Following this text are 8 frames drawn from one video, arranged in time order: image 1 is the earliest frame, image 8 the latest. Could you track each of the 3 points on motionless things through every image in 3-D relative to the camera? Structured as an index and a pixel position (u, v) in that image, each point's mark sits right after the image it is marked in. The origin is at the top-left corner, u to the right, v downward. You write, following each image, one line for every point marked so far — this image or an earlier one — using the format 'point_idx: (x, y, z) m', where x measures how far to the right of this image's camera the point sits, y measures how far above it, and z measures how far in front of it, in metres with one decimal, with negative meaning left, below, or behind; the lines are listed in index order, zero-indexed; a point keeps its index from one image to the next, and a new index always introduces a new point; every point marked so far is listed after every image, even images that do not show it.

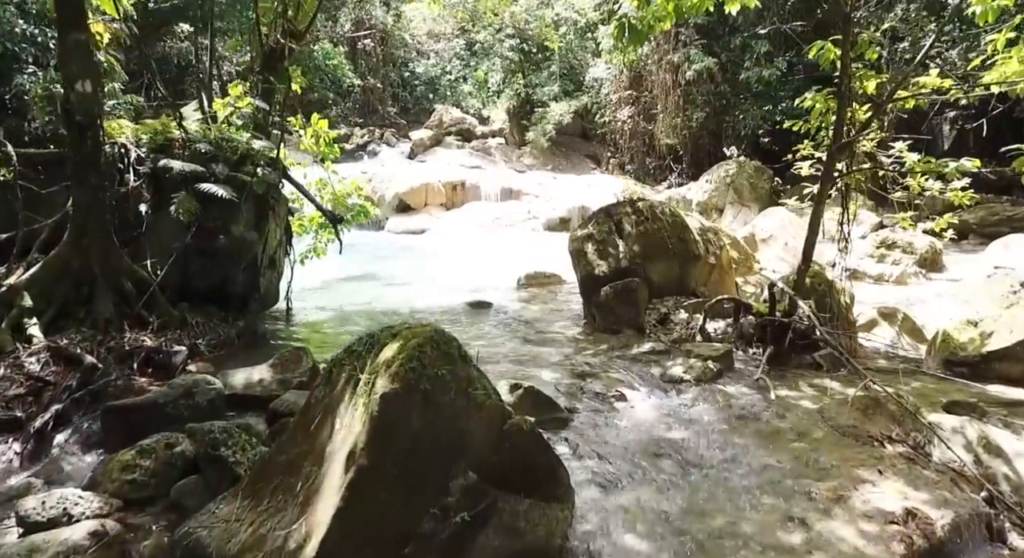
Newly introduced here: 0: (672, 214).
0: (+1.5, +0.6, +6.1) m
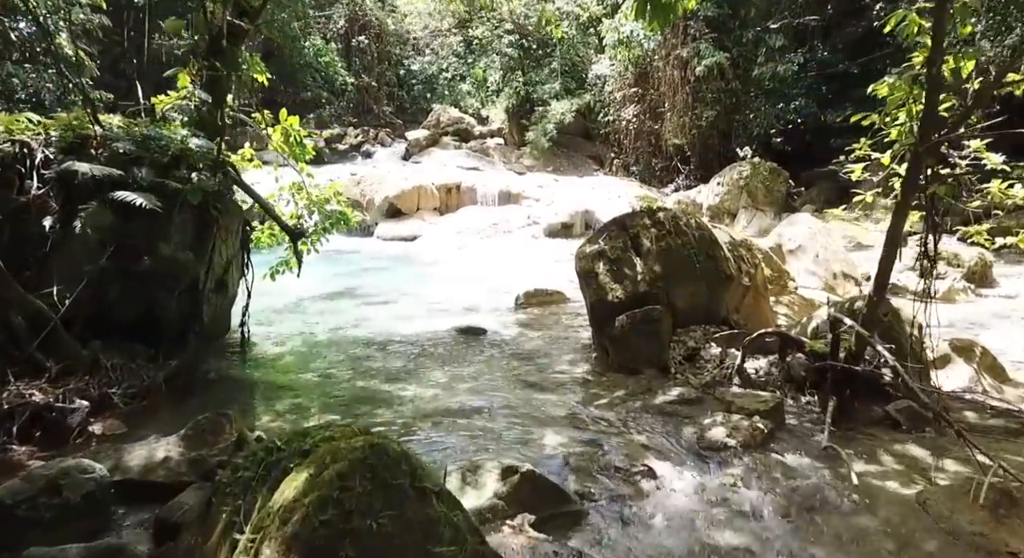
0: (+1.5, +0.4, +5.1) m
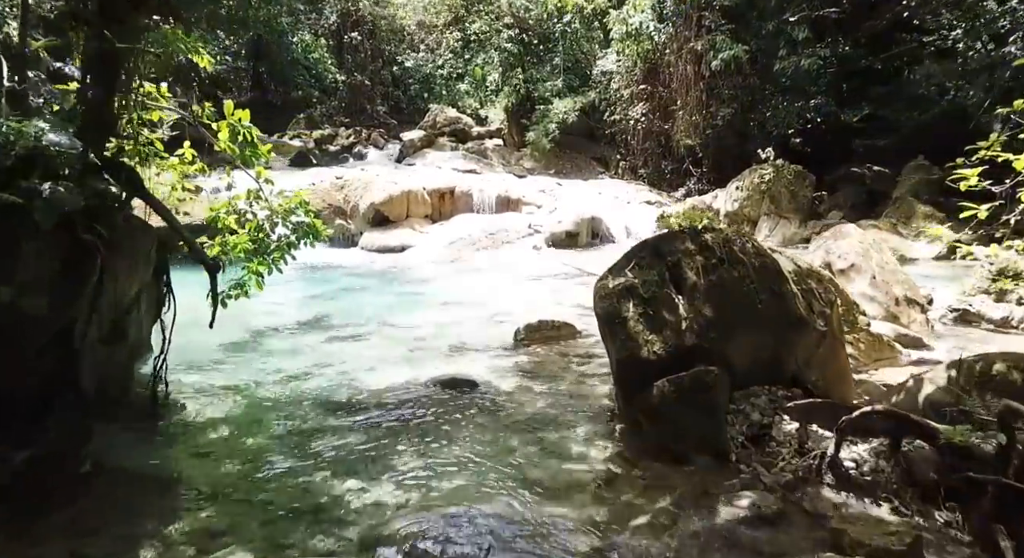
0: (+1.5, +0.2, +3.8) m
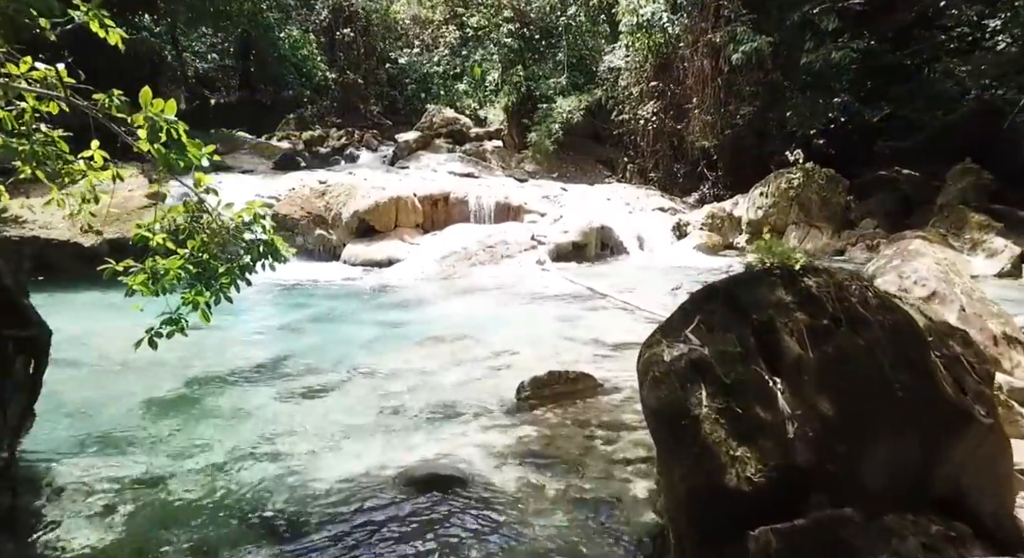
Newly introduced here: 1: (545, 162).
0: (+1.5, -0.1, +2.5) m
1: (+1.0, +3.4, +19.1) m
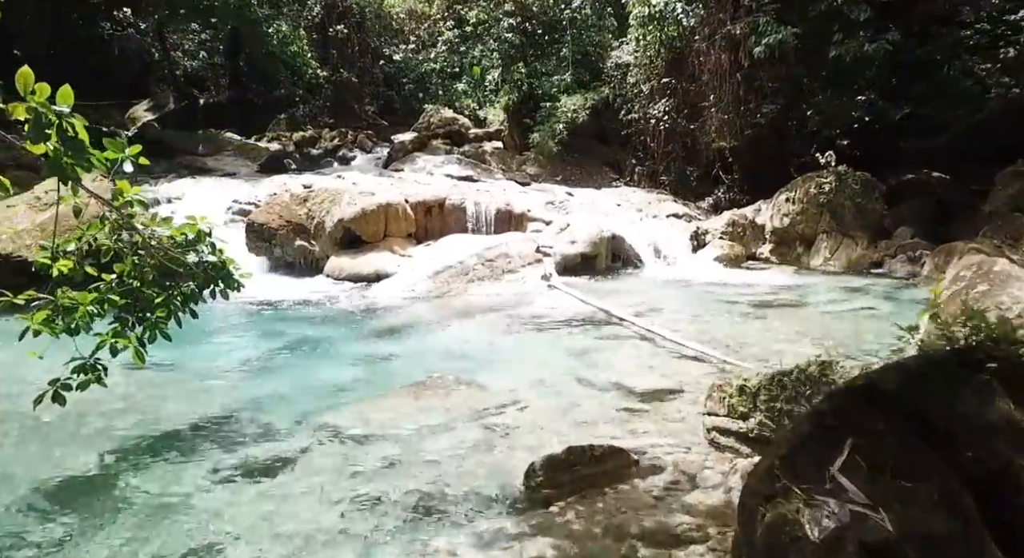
0: (+1.5, -0.3, +1.3) m
1: (+1.0, +3.2, +17.9) m
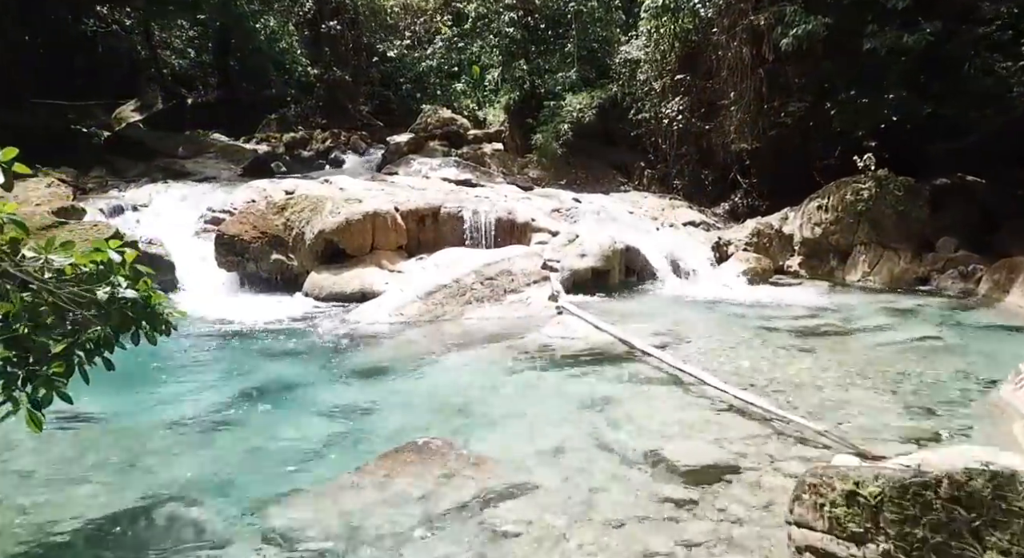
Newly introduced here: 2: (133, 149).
0: (+1.6, -0.6, +0.2) m
1: (+1.0, +2.9, +16.8) m
2: (-10.3, +3.6, +17.6) m
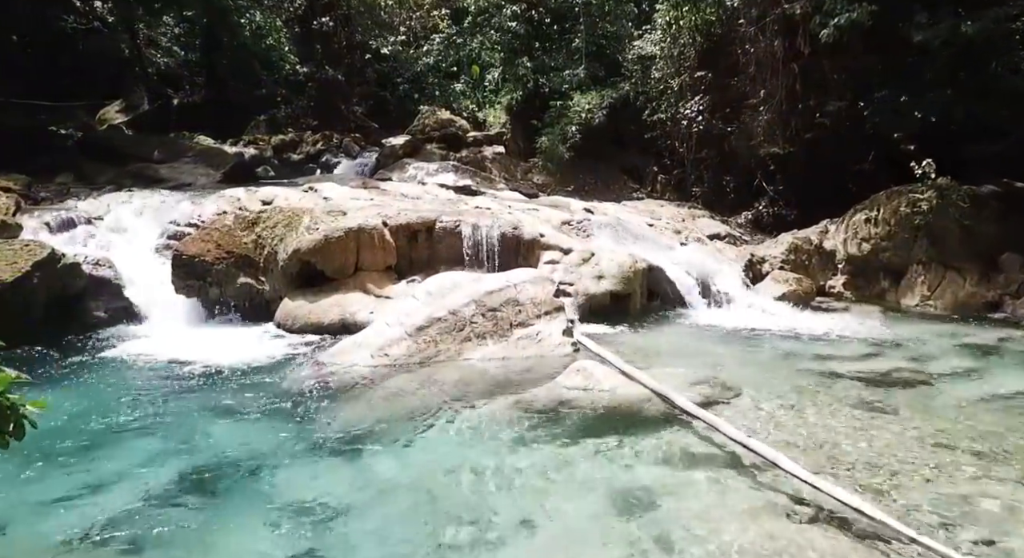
0: (+1.6, -0.9, -1.1) m
1: (+1.1, +2.5, +15.5) m
2: (-10.2, +3.2, +16.3) m
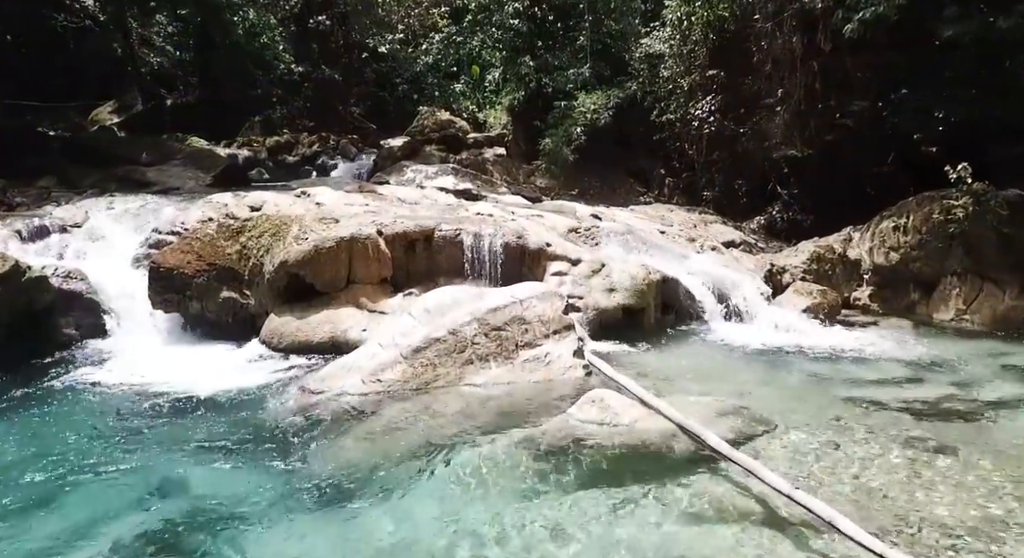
0: (+1.7, -1.0, -1.7) m
1: (+1.2, +2.4, +14.9) m
2: (-10.2, +3.0, +15.7) m
